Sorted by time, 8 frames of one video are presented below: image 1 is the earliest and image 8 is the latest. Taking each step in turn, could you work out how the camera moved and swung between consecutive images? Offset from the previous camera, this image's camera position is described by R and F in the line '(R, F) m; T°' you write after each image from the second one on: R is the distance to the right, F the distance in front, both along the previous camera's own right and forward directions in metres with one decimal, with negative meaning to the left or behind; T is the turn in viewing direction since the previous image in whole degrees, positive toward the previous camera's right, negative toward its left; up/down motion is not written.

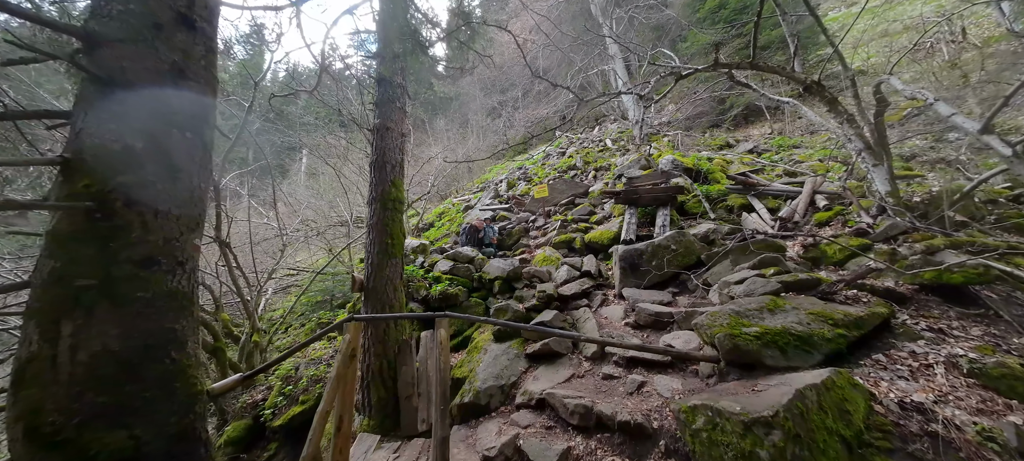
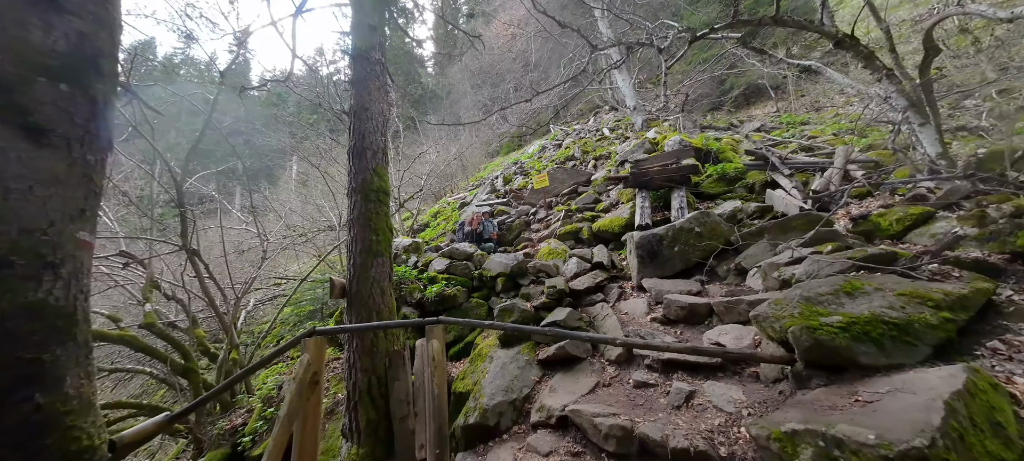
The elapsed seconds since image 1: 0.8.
(-0.1, +0.7) m; 0°
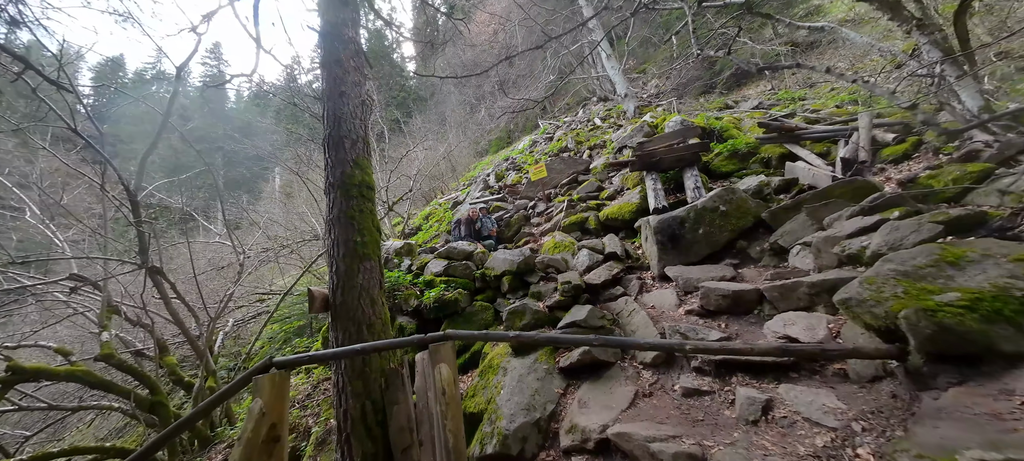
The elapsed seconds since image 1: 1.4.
(-0.1, +0.5) m; +1°
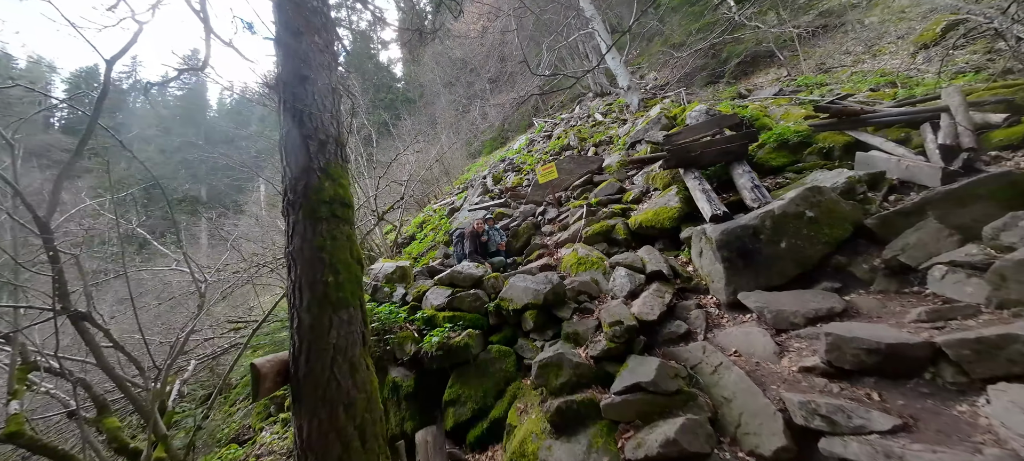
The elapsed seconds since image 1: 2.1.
(-0.3, +1.0) m; +1°
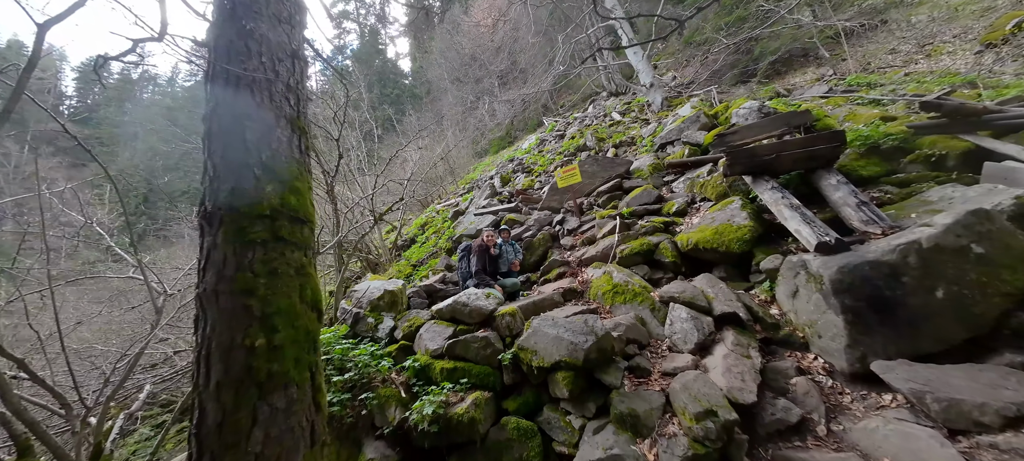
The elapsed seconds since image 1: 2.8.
(-0.2, +1.0) m; -1°
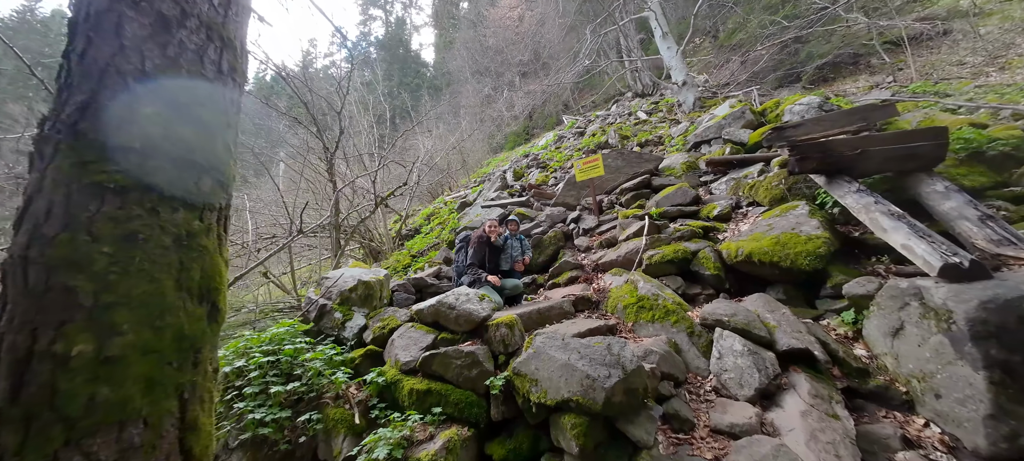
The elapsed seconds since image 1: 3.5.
(0.0, +0.7) m; -2°
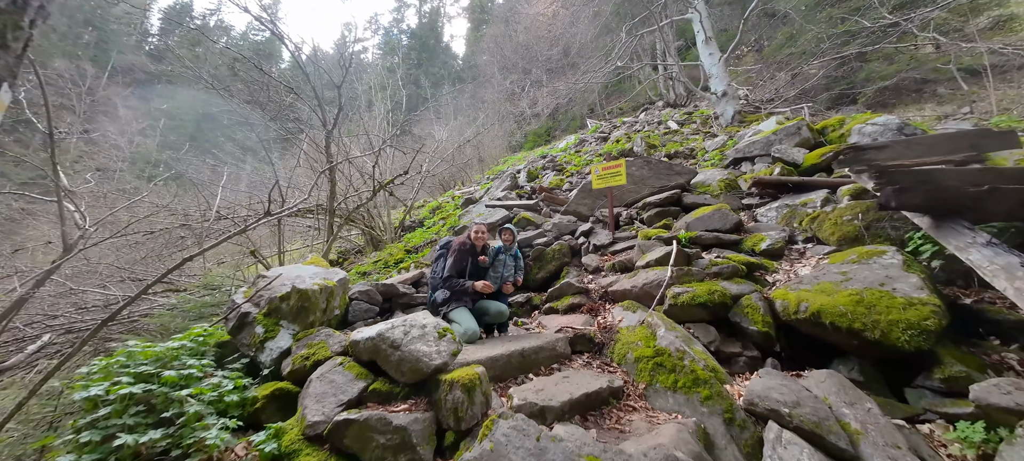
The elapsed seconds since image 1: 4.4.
(+0.1, +0.7) m; -2°
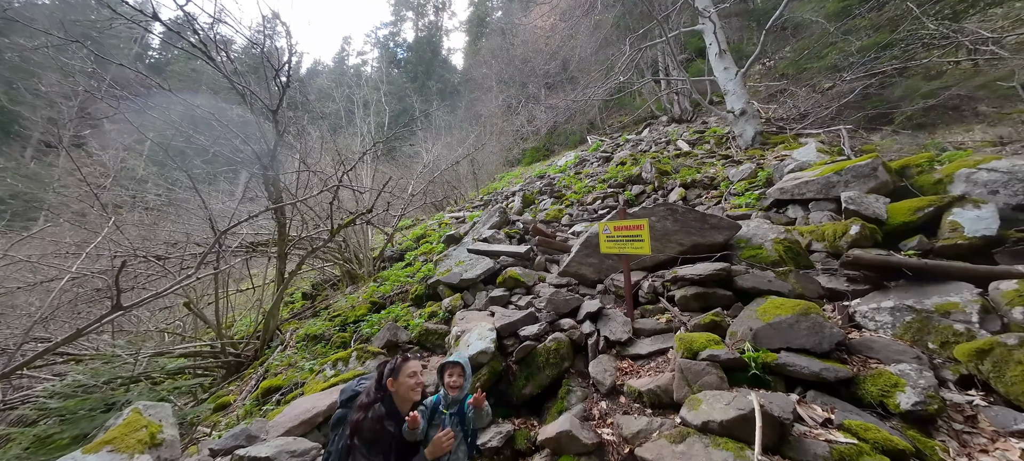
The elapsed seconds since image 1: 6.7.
(+0.2, +1.2) m; 0°
